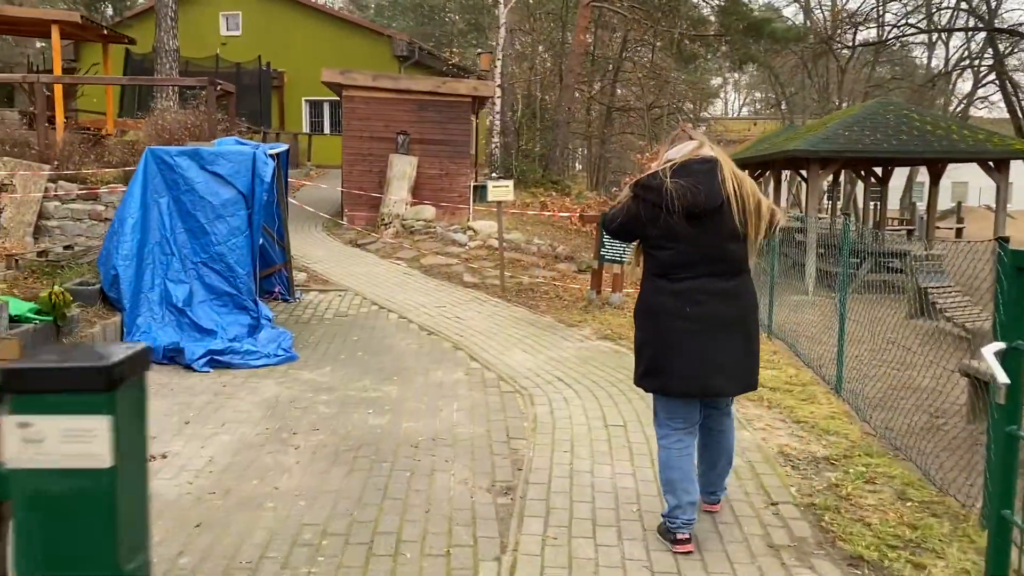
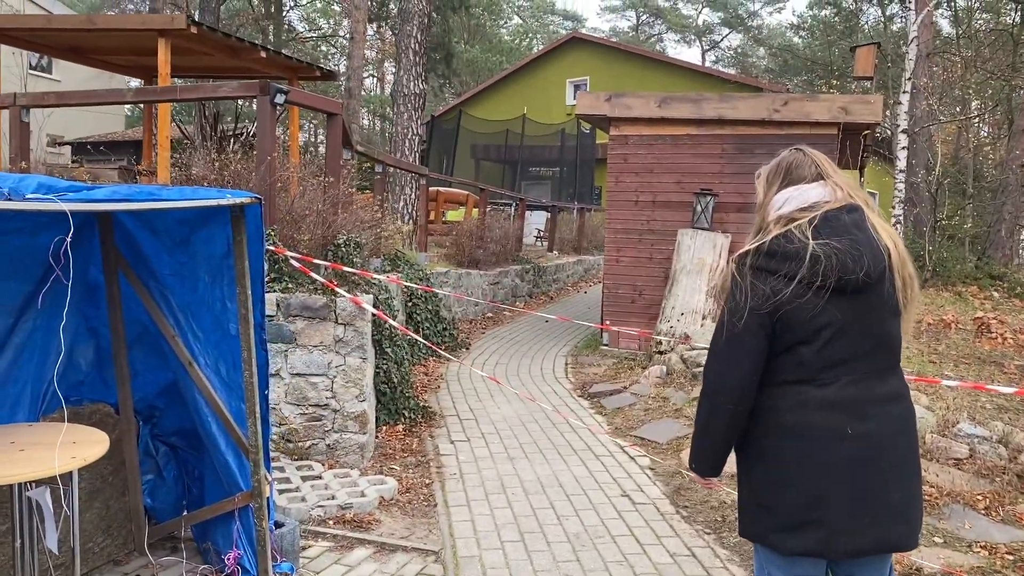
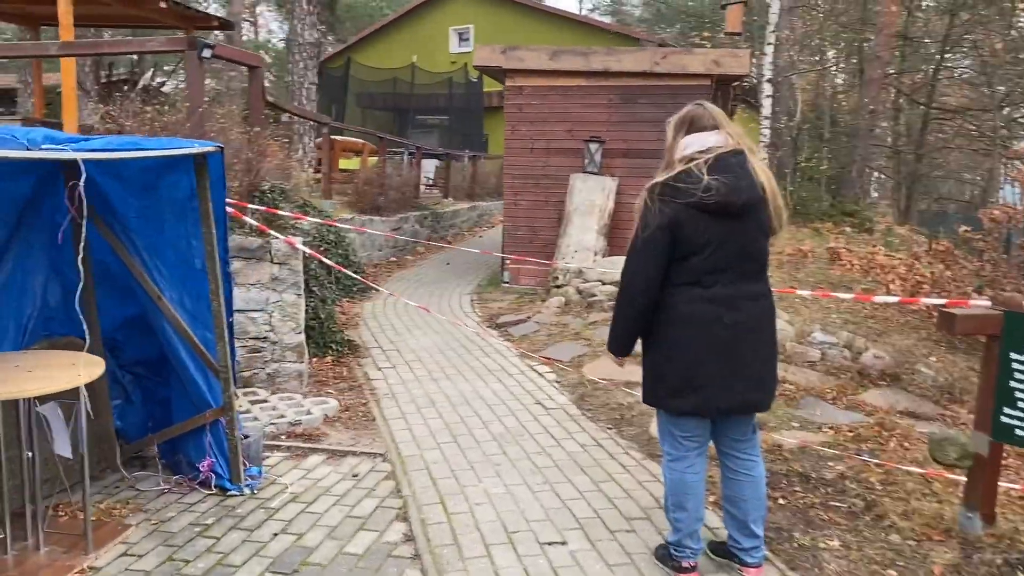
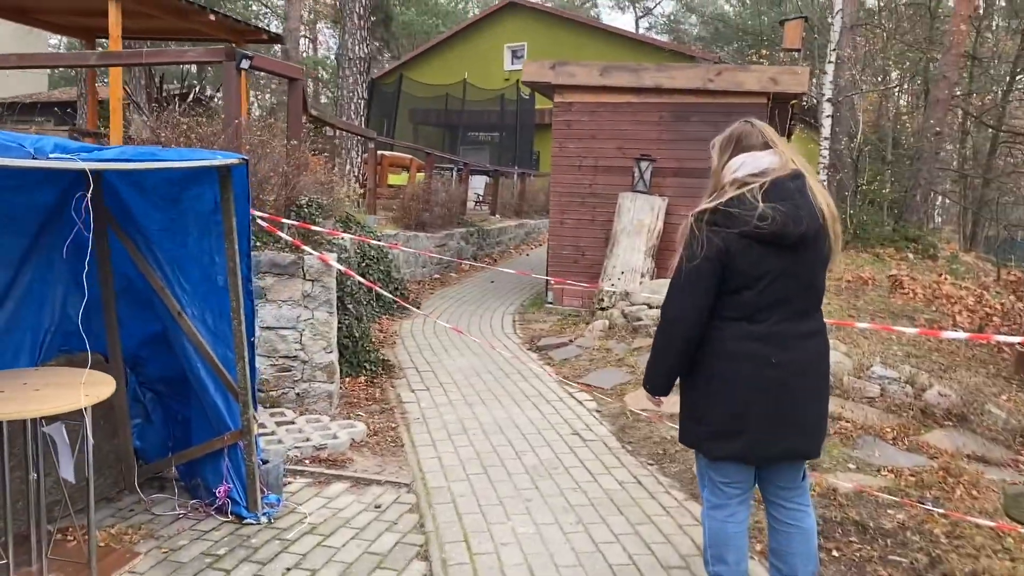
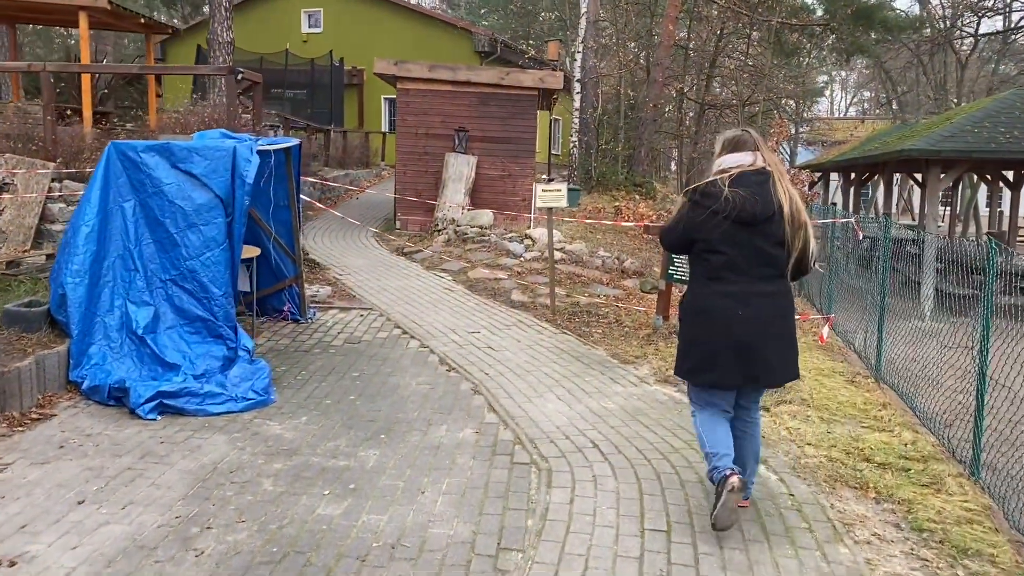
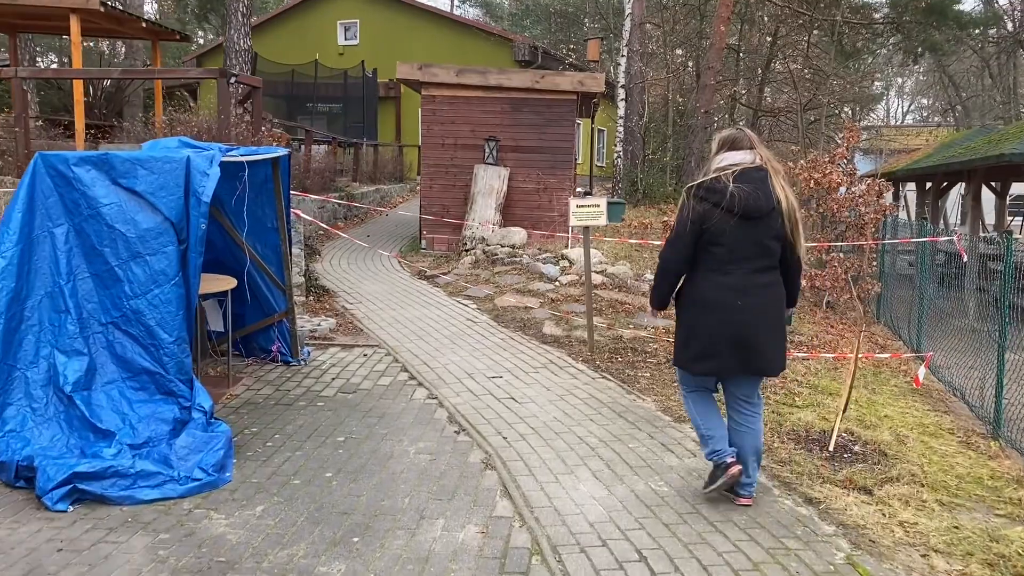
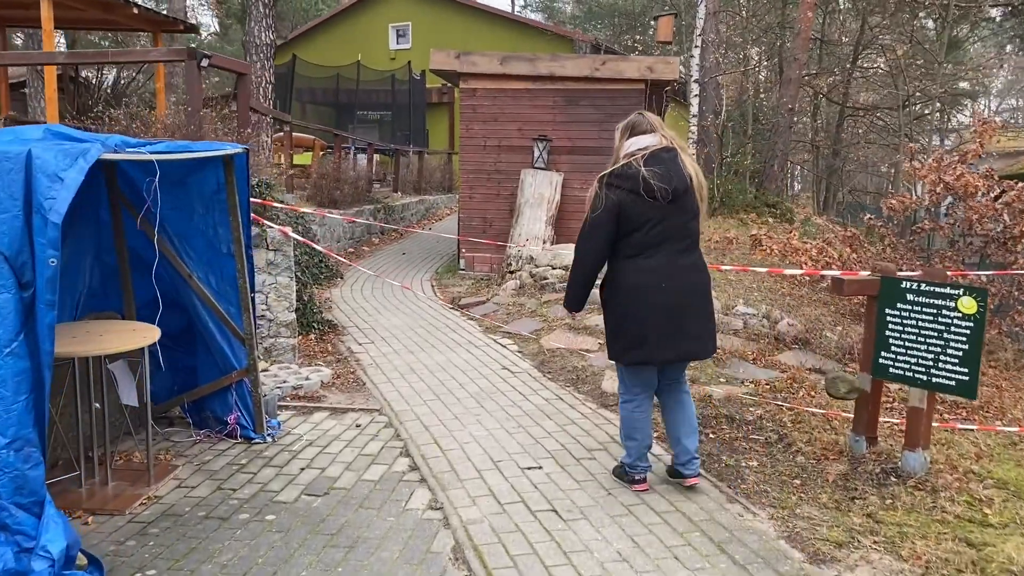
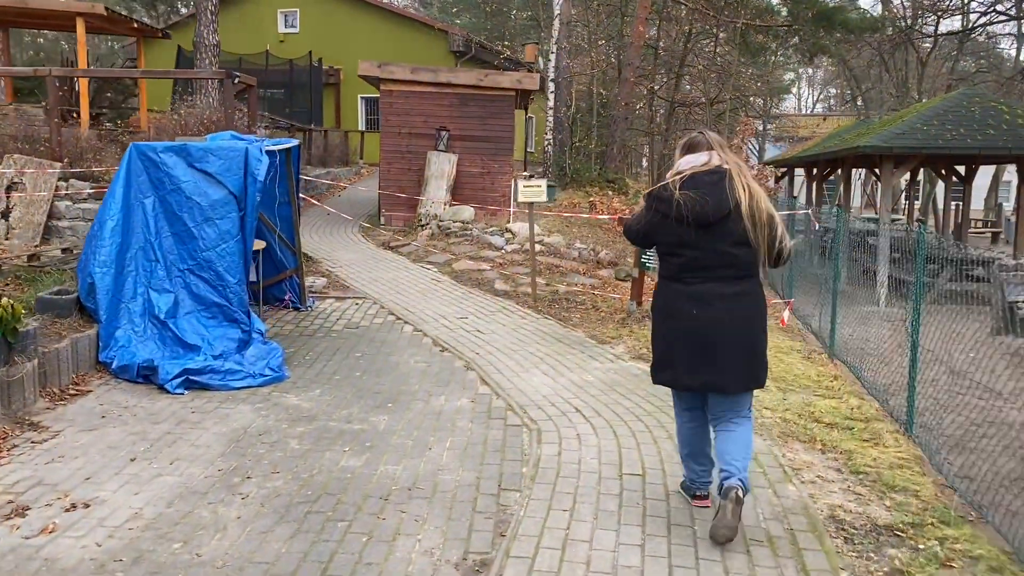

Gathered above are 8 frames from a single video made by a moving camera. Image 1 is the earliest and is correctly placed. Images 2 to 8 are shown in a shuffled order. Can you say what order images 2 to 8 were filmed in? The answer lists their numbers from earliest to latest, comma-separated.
8, 5, 6, 7, 3, 4, 2
